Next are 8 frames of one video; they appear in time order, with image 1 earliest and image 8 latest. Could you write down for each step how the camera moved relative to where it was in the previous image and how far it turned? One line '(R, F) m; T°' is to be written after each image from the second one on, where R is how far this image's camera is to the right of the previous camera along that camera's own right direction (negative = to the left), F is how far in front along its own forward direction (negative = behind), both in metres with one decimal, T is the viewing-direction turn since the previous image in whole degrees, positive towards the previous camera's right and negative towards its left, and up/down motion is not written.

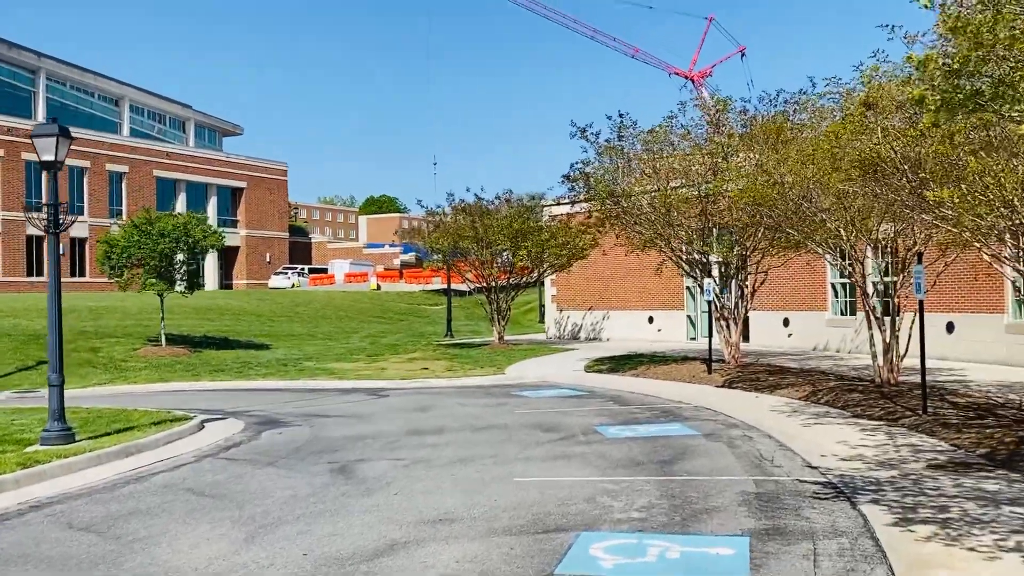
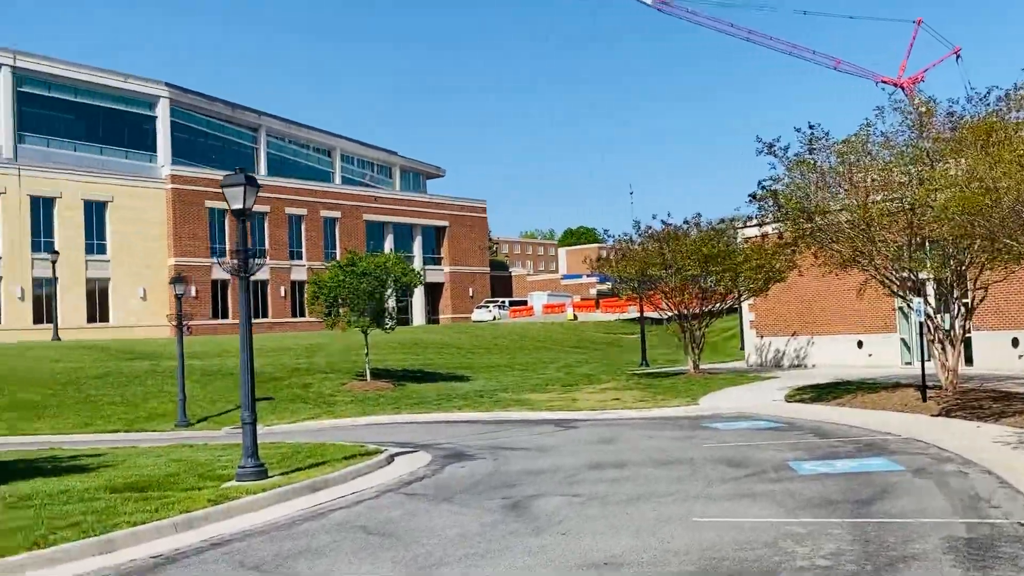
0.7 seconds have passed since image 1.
(+0.4, +0.4) m; -12°
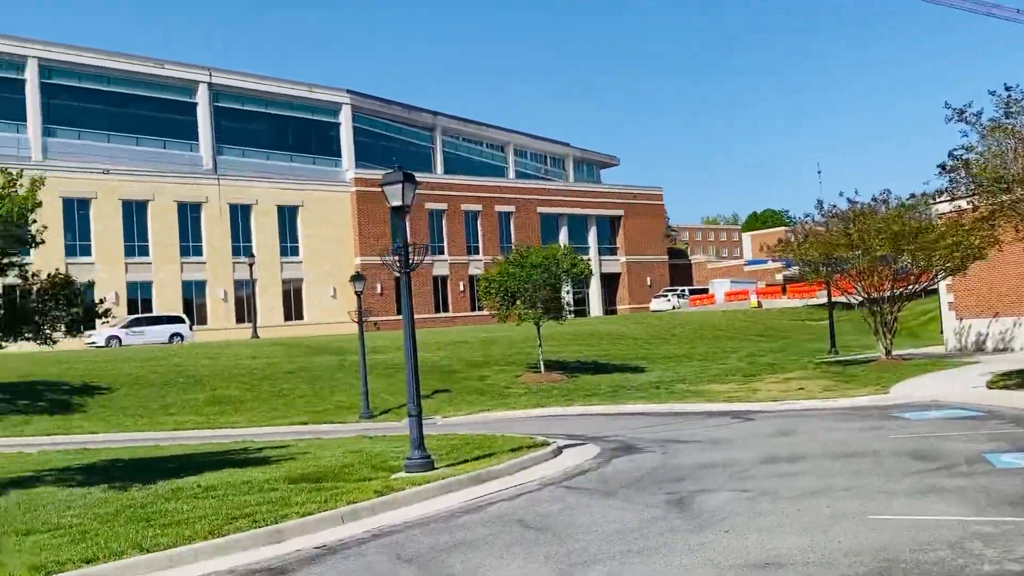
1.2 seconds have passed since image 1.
(+0.3, +0.2) m; -11°
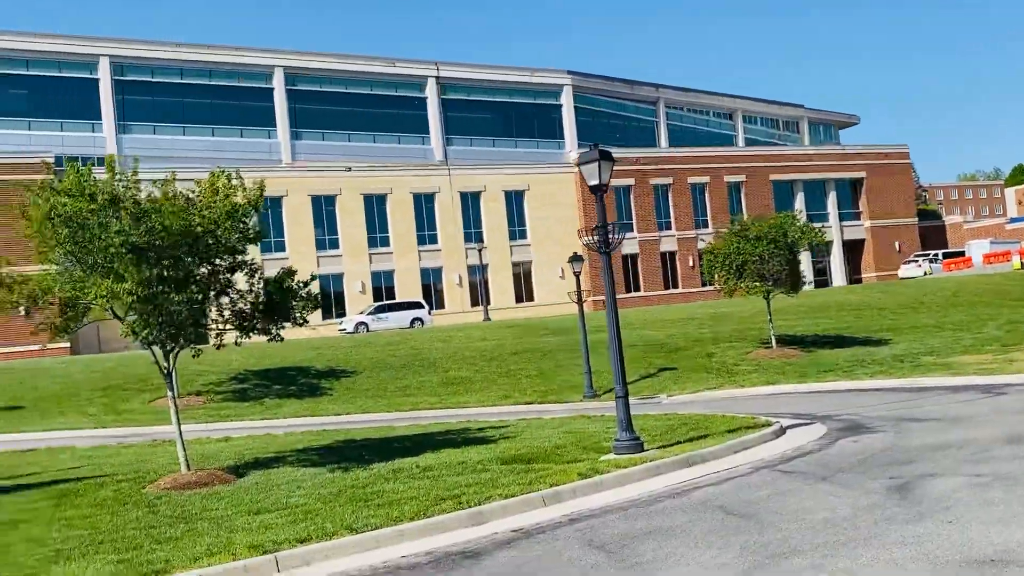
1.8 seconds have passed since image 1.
(+0.4, +0.2) m; -14°
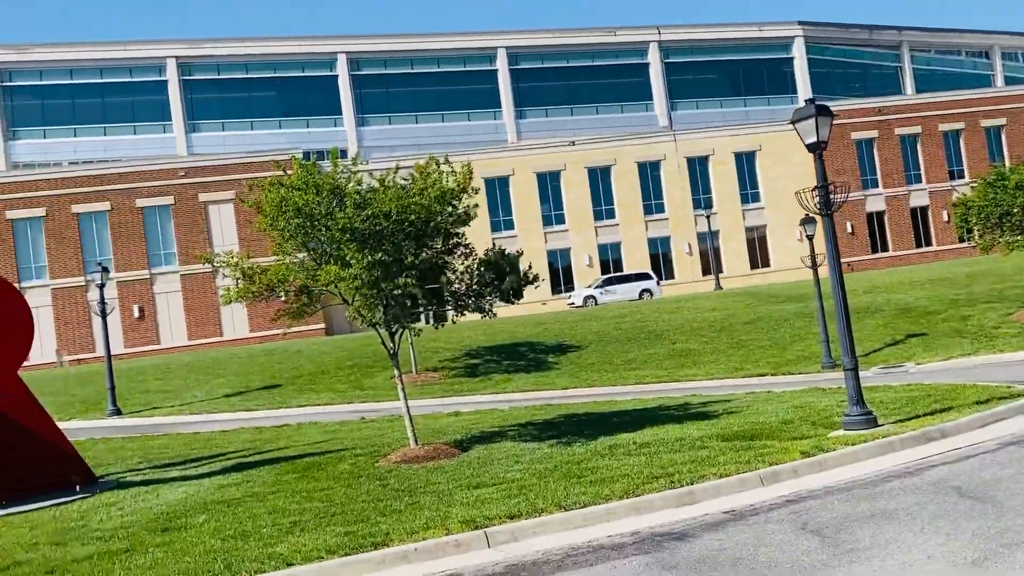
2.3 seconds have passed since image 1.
(+0.3, +0.1) m; -14°
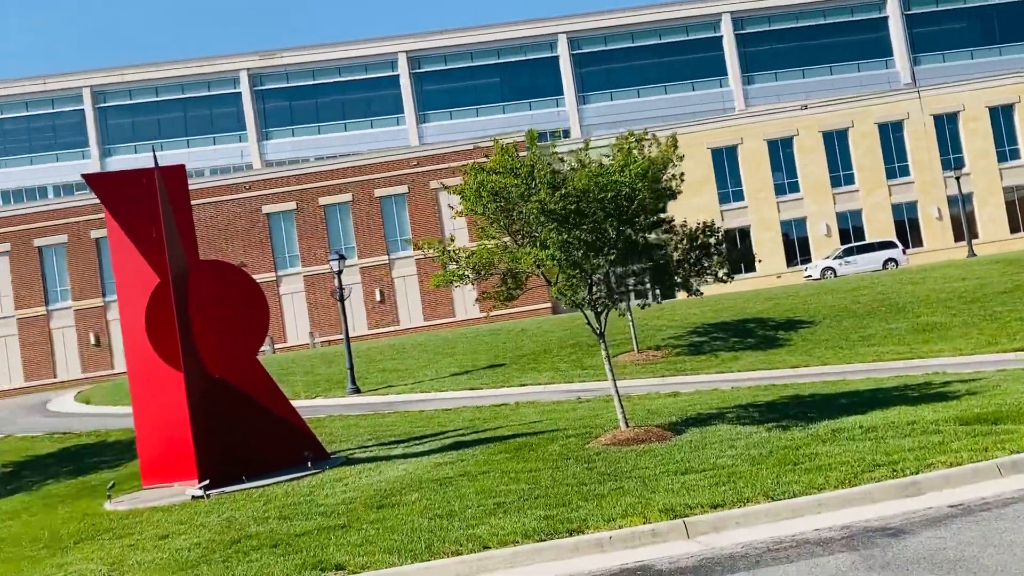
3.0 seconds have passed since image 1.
(+0.3, +0.2) m; -14°
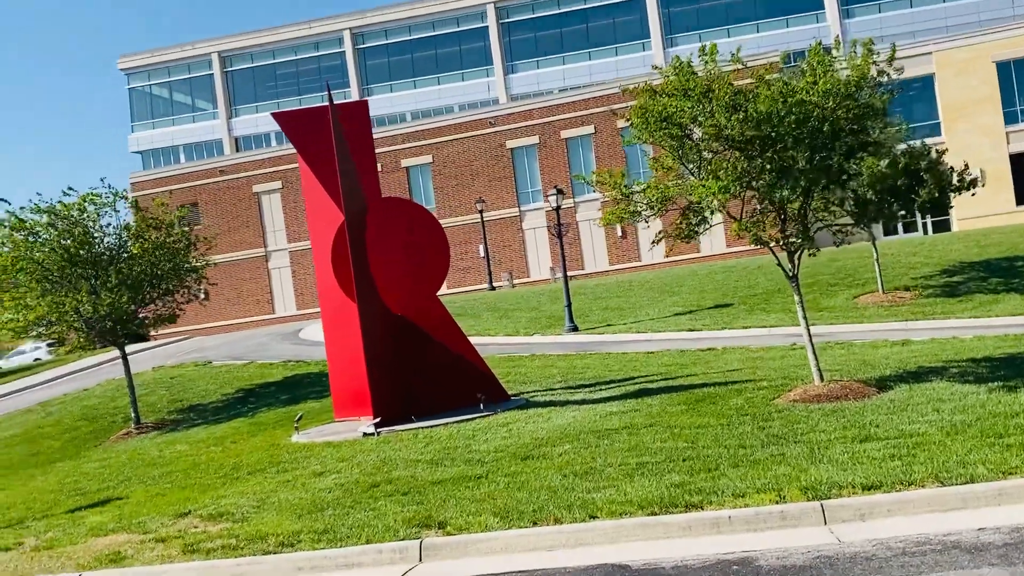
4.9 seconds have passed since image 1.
(+0.9, +0.7) m; -15°
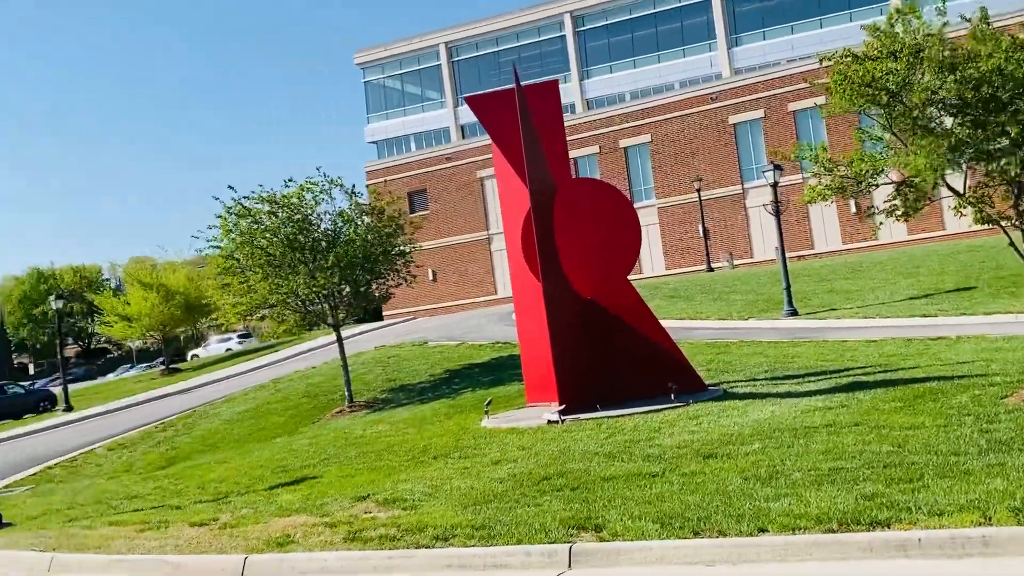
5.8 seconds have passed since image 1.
(+0.4, +0.4) m; -14°
